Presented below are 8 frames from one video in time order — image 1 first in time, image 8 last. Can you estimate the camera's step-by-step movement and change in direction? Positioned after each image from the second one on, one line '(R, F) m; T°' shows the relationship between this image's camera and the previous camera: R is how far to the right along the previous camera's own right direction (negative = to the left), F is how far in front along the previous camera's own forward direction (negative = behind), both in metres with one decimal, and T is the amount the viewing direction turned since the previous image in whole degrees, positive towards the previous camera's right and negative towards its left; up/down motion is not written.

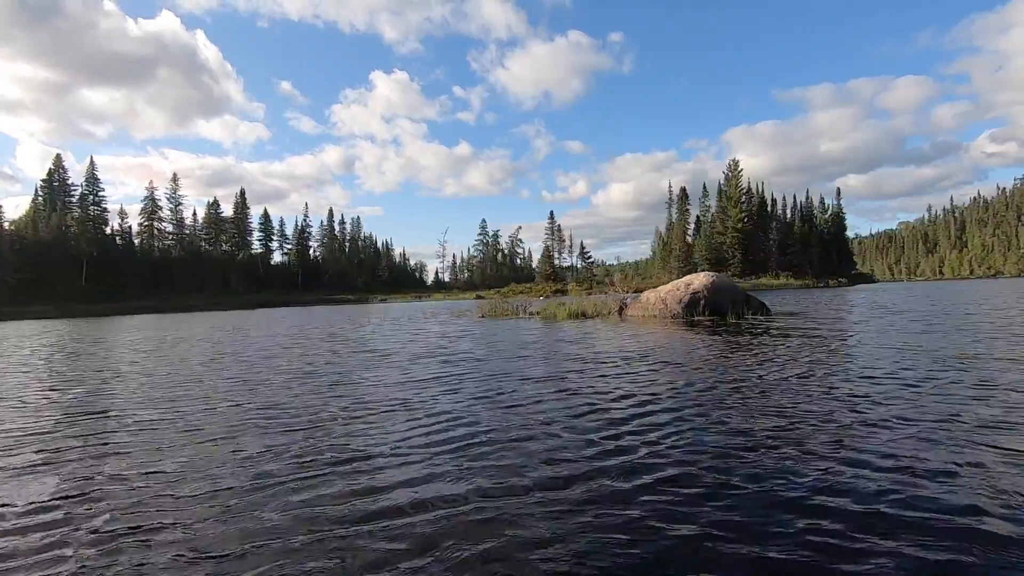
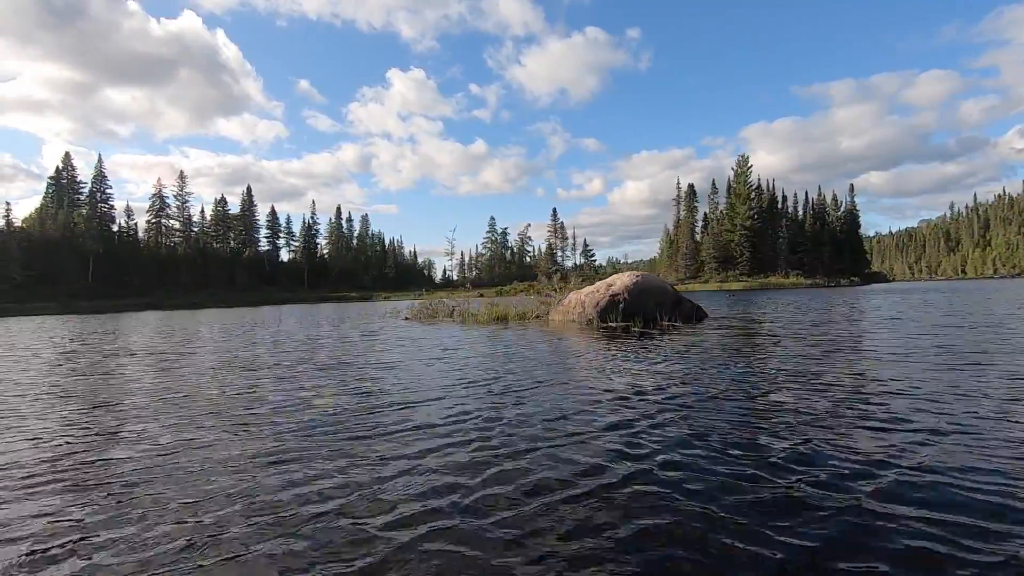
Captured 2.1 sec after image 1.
(+1.4, +0.8) m; -2°
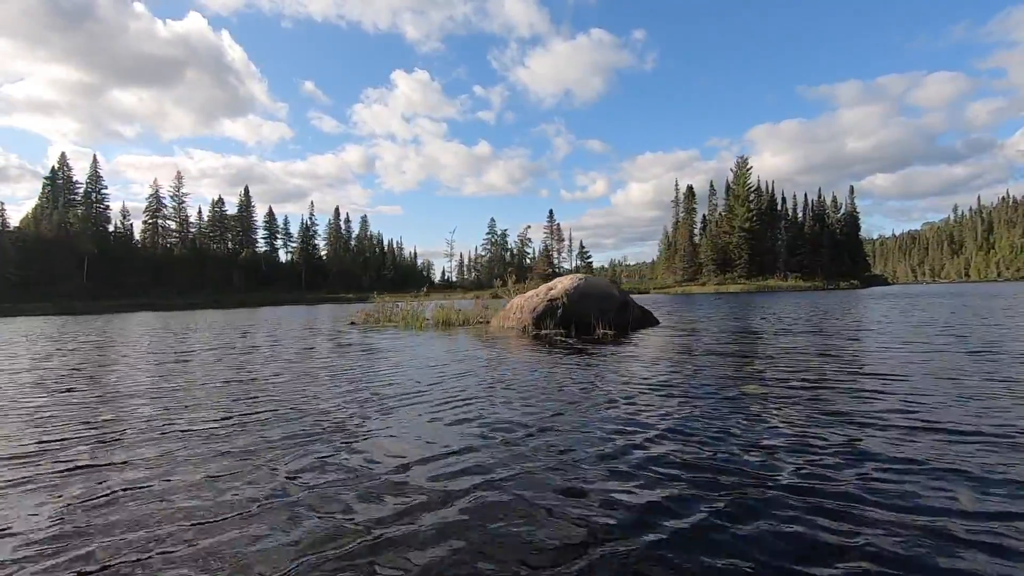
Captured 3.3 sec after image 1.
(+0.9, +0.4) m; 0°
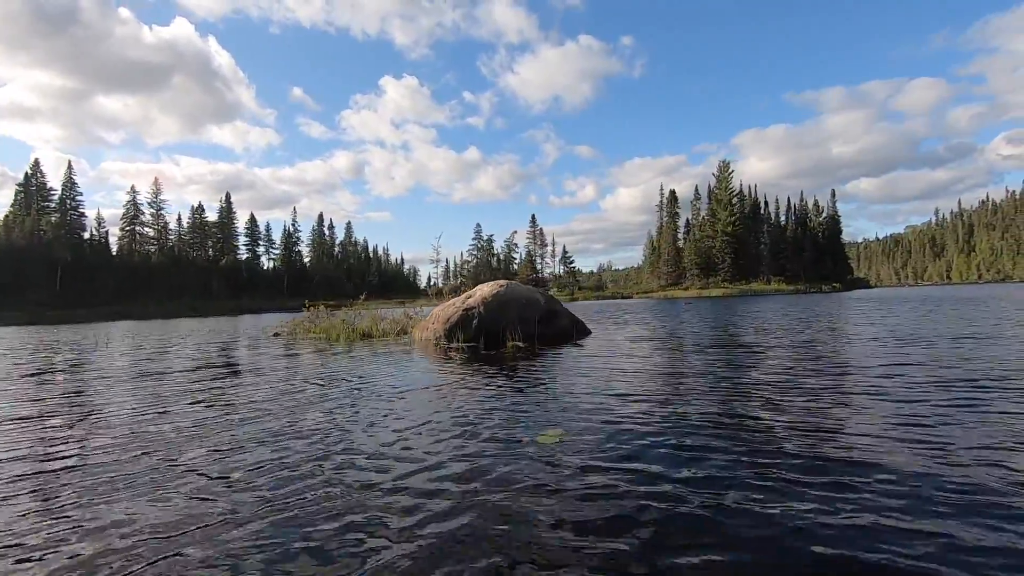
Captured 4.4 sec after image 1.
(+0.8, +0.4) m; +1°
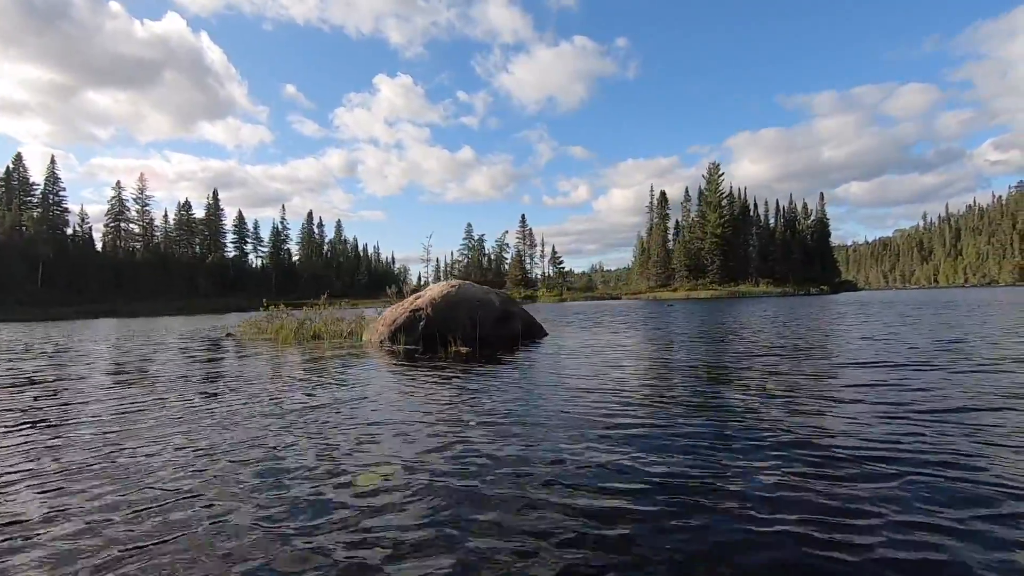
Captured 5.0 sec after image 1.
(+0.4, +0.2) m; +1°
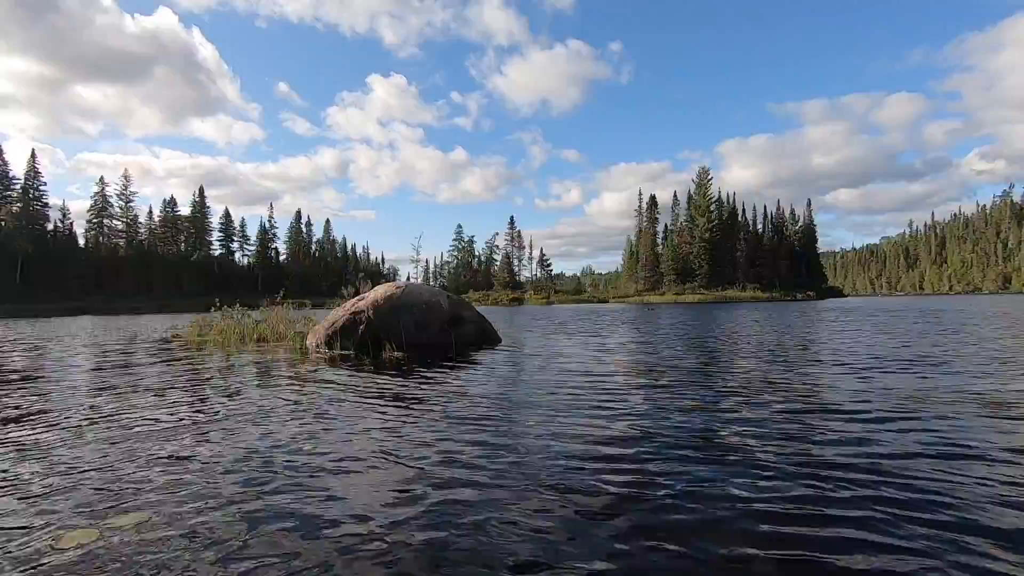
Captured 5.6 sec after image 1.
(+0.4, +0.3) m; +1°
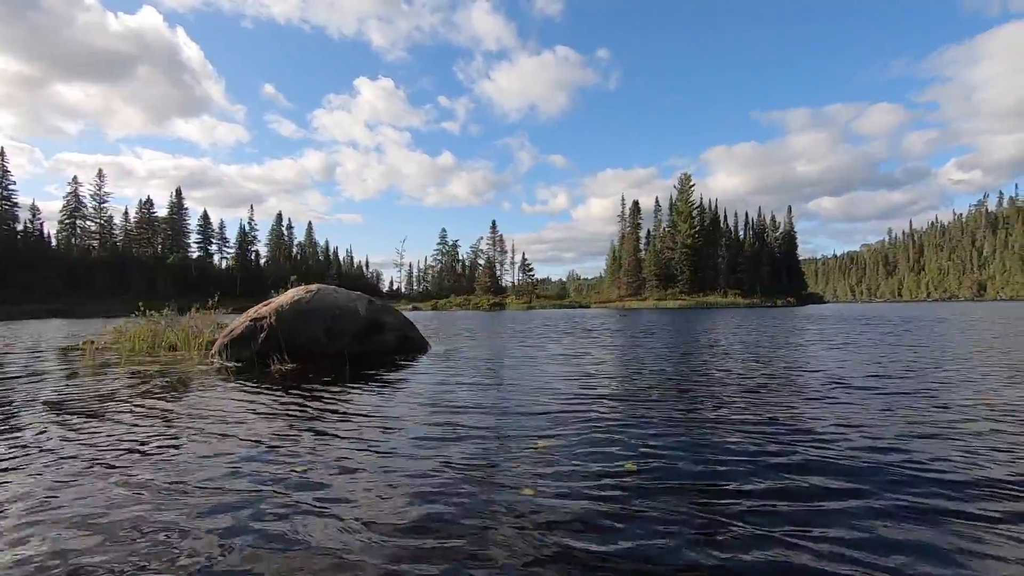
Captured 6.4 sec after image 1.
(+0.6, +0.4) m; +1°
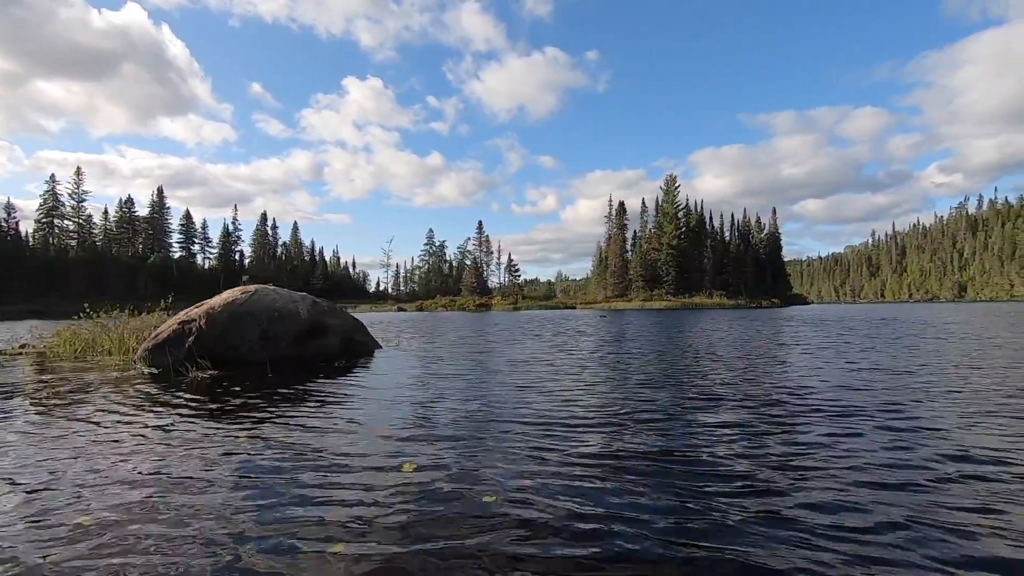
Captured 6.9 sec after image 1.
(+0.3, +0.2) m; +1°
